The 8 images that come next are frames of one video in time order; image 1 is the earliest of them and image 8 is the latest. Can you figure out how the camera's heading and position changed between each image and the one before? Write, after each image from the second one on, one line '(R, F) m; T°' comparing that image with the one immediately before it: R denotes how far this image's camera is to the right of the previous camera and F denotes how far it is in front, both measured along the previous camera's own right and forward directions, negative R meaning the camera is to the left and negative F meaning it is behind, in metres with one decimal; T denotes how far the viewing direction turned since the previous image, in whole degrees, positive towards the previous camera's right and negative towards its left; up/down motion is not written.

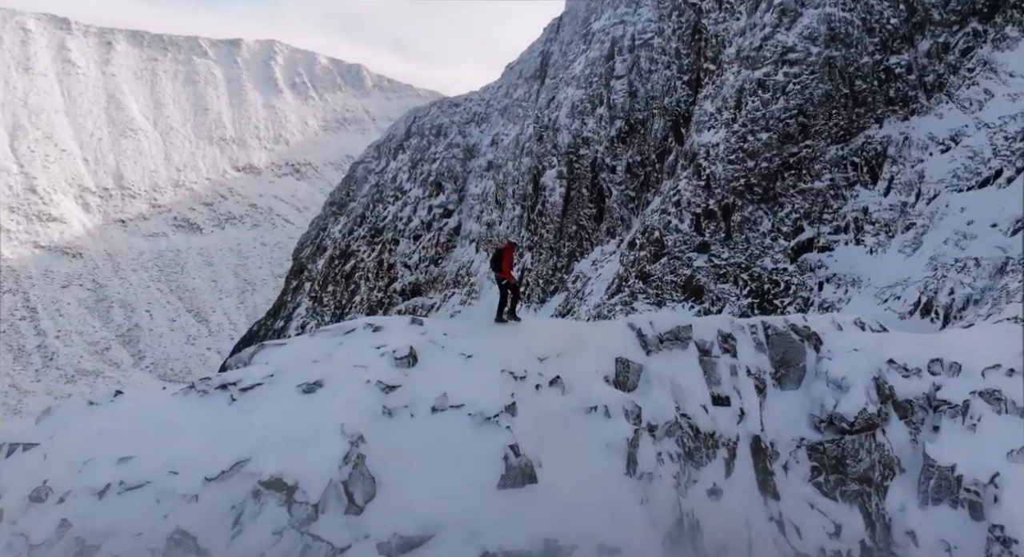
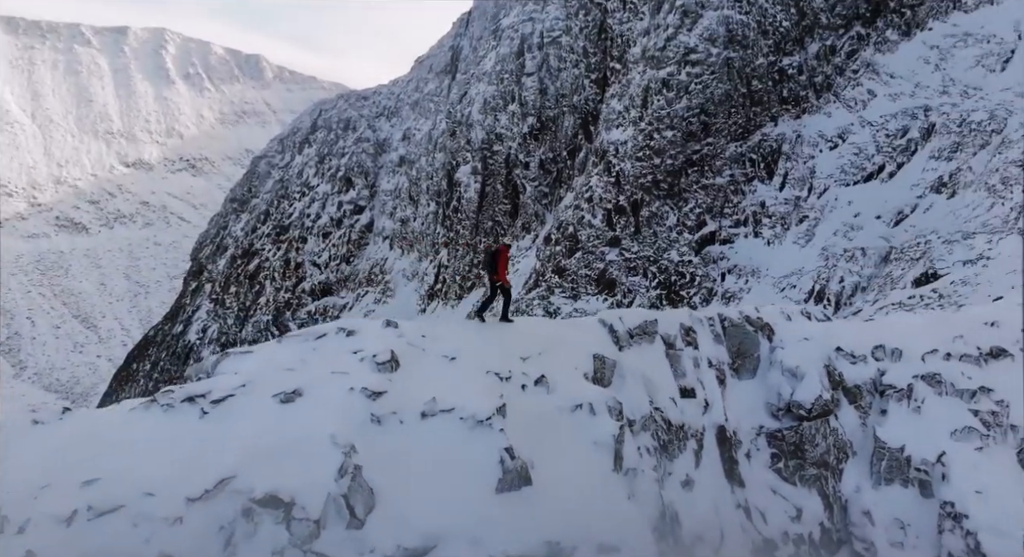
(-0.4, +0.1) m; +5°
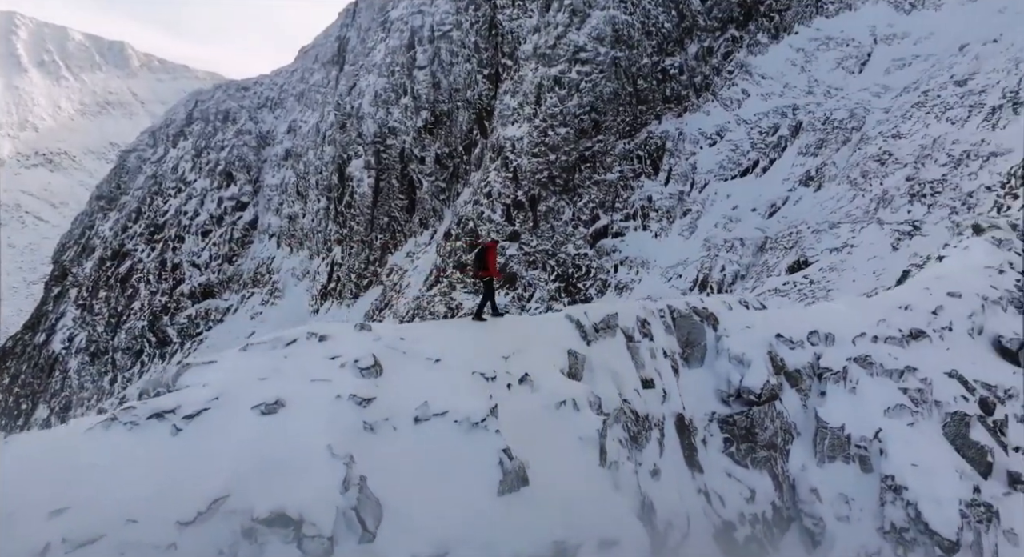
(-0.6, +0.1) m; +7°
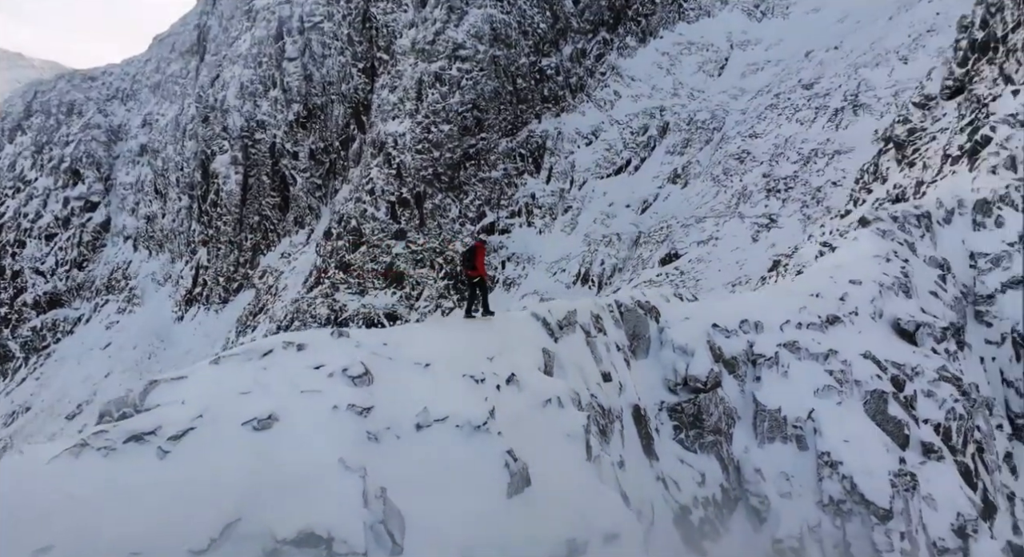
(-0.7, 0.0) m; +8°
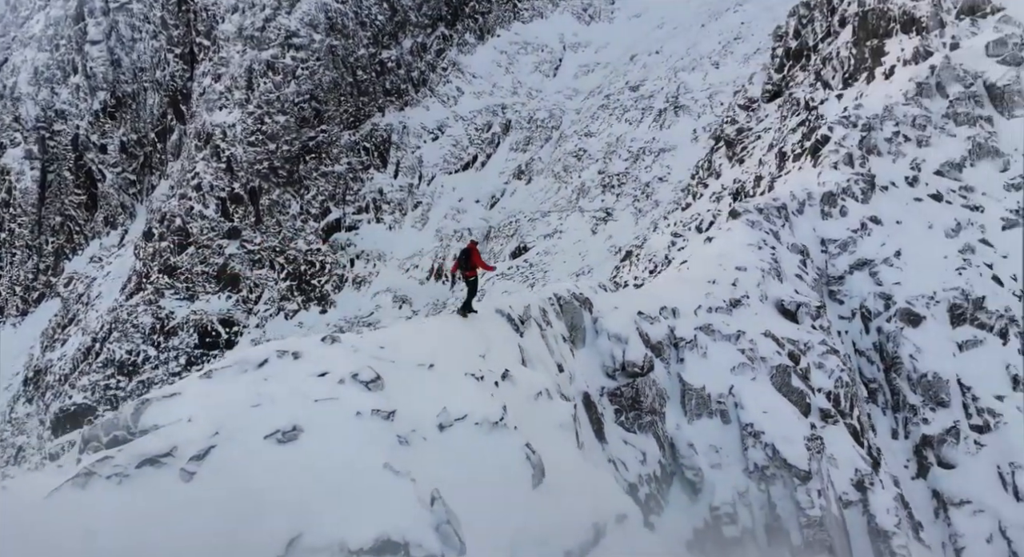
(-1.2, -0.1) m; +11°
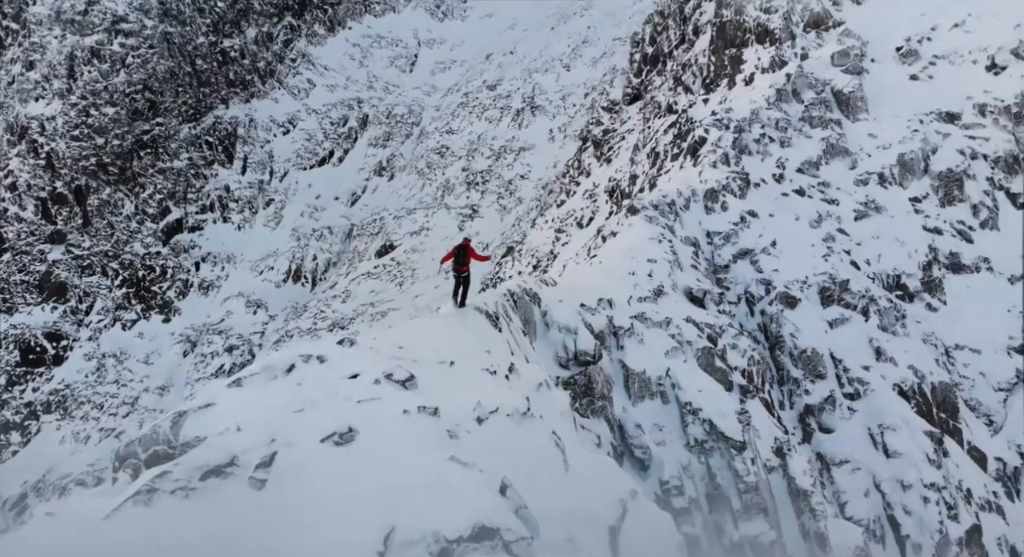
(-1.3, -0.3) m; +10°
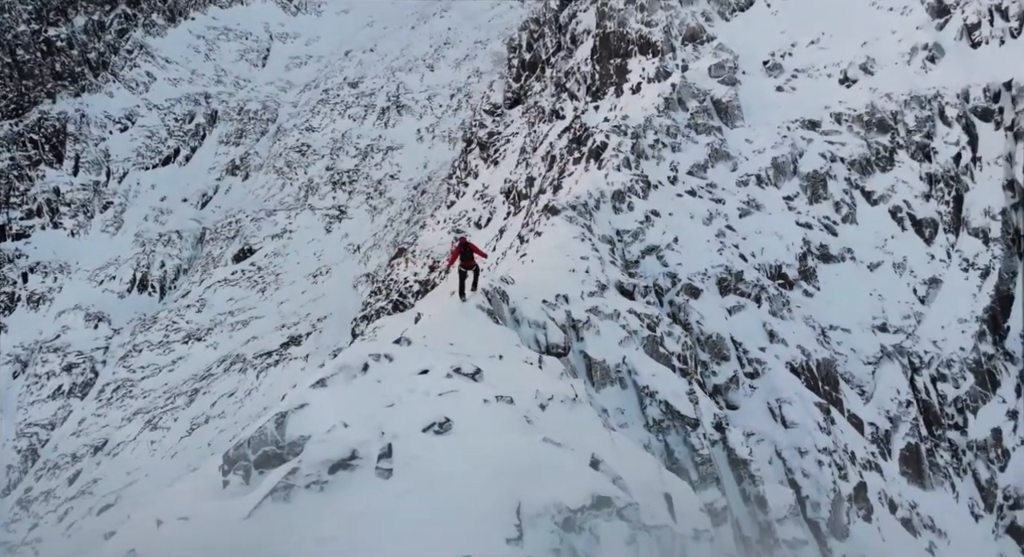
(-1.7, -0.4) m; +10°
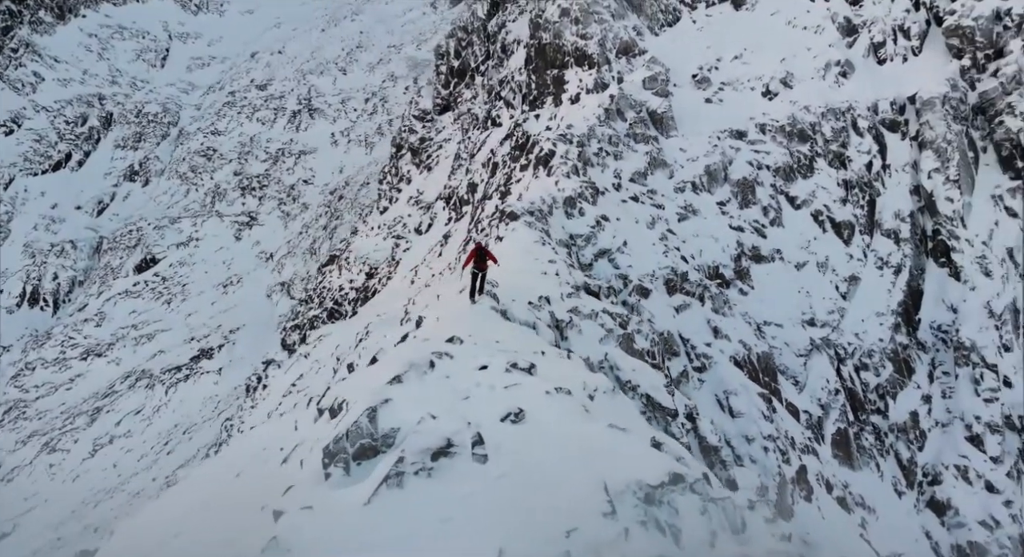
(-1.4, -0.5) m; +6°
